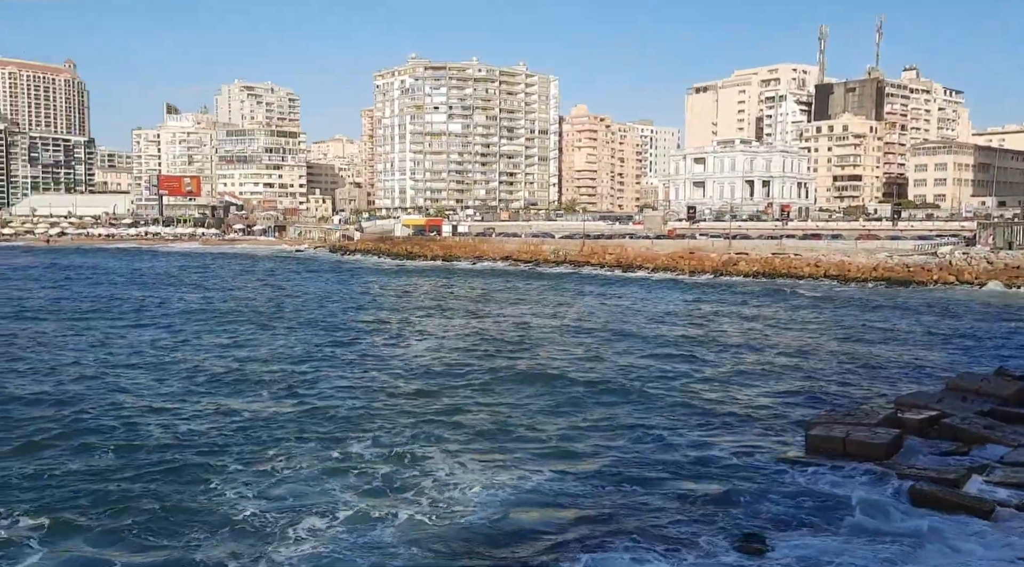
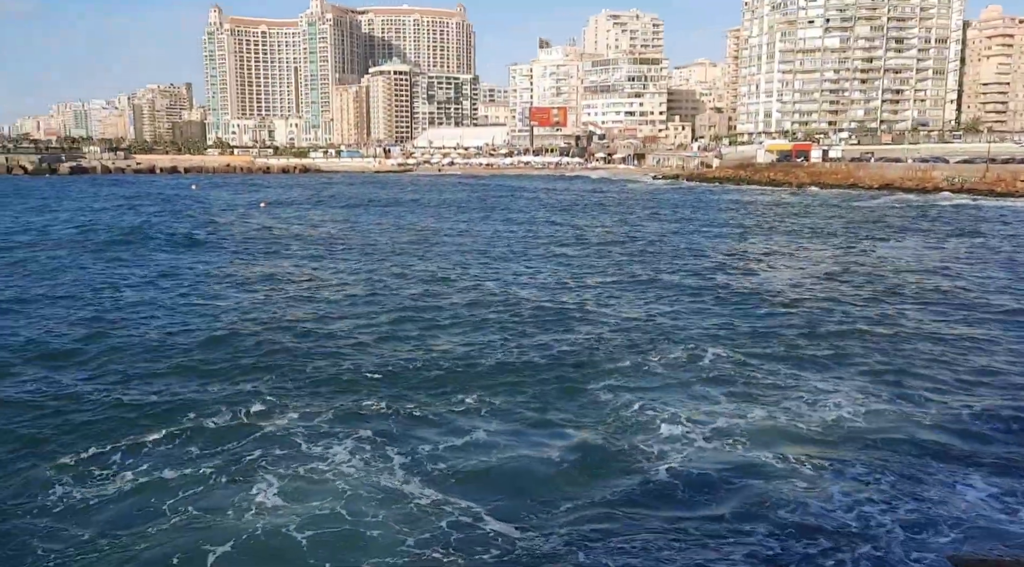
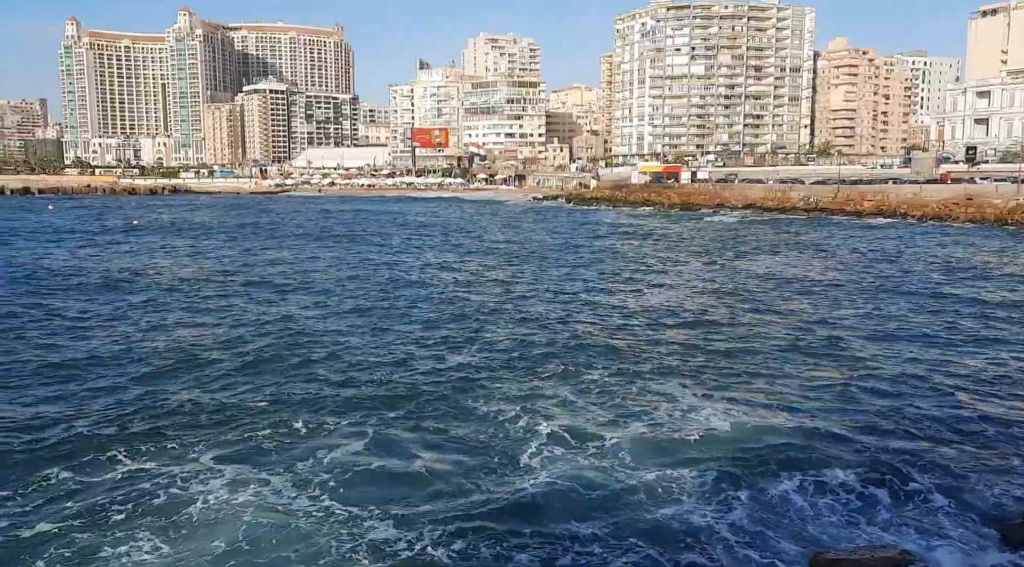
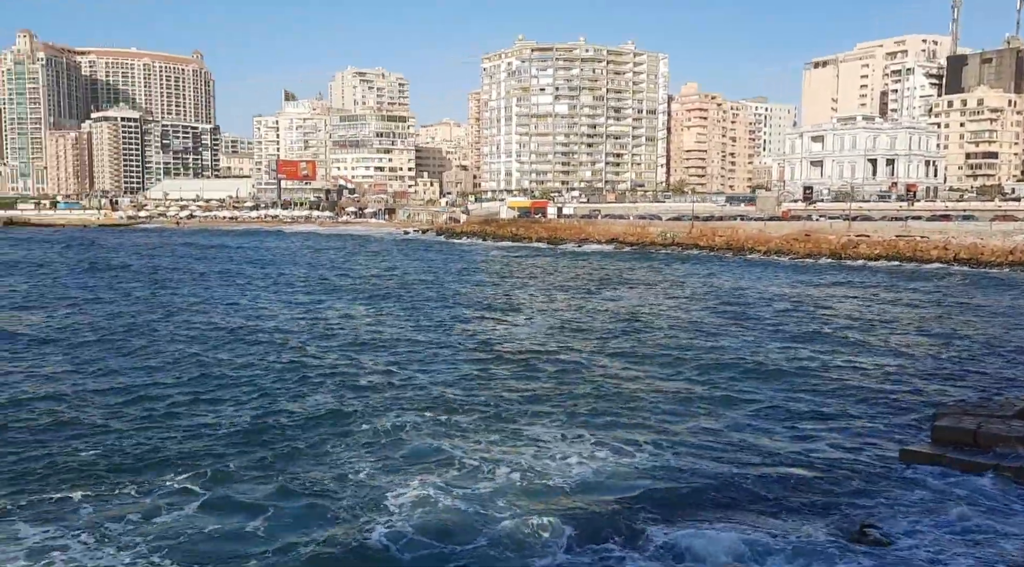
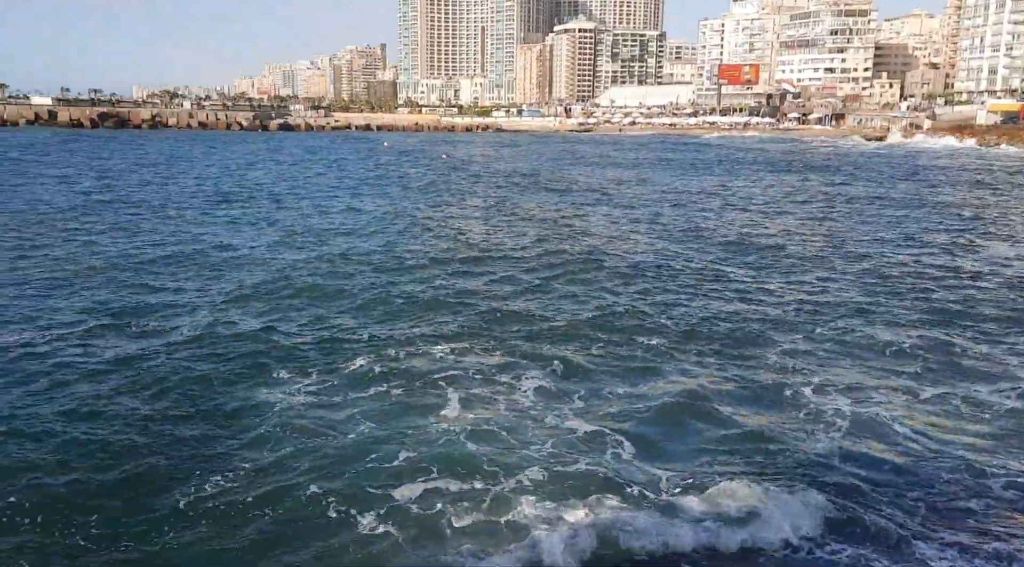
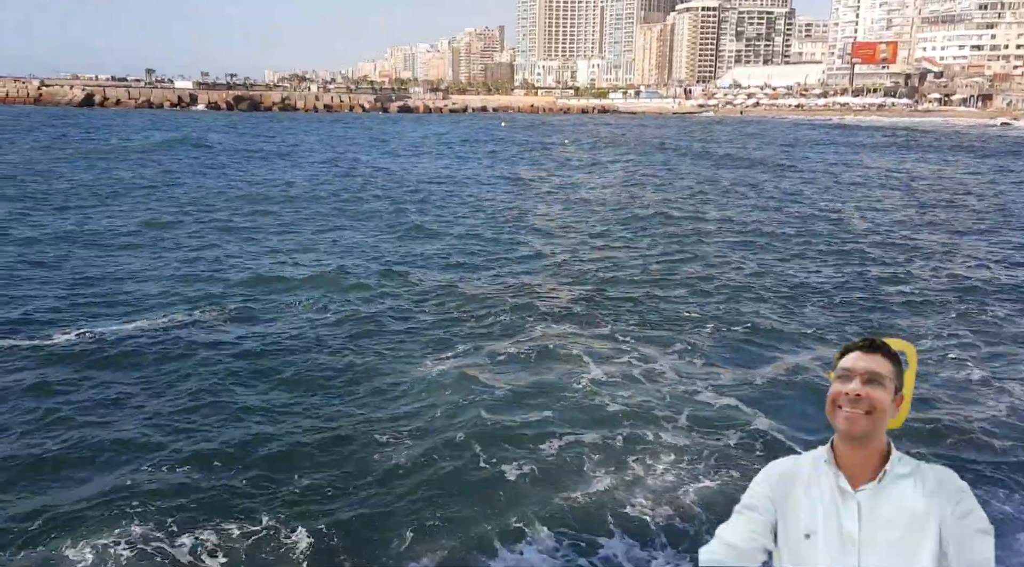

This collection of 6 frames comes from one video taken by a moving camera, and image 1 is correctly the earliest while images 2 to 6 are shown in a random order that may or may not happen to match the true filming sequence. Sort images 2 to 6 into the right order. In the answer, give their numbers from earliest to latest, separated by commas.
4, 3, 2, 5, 6
